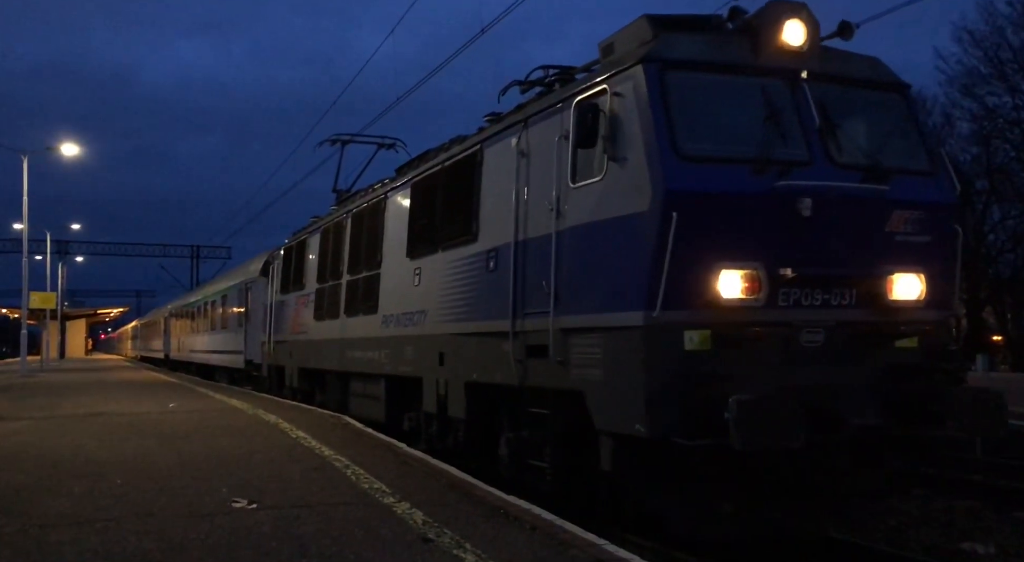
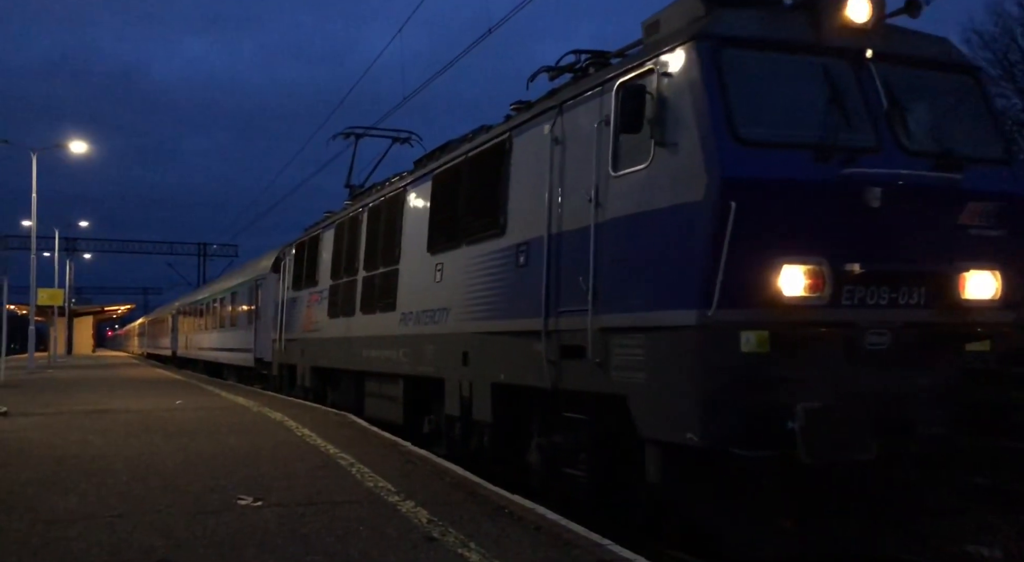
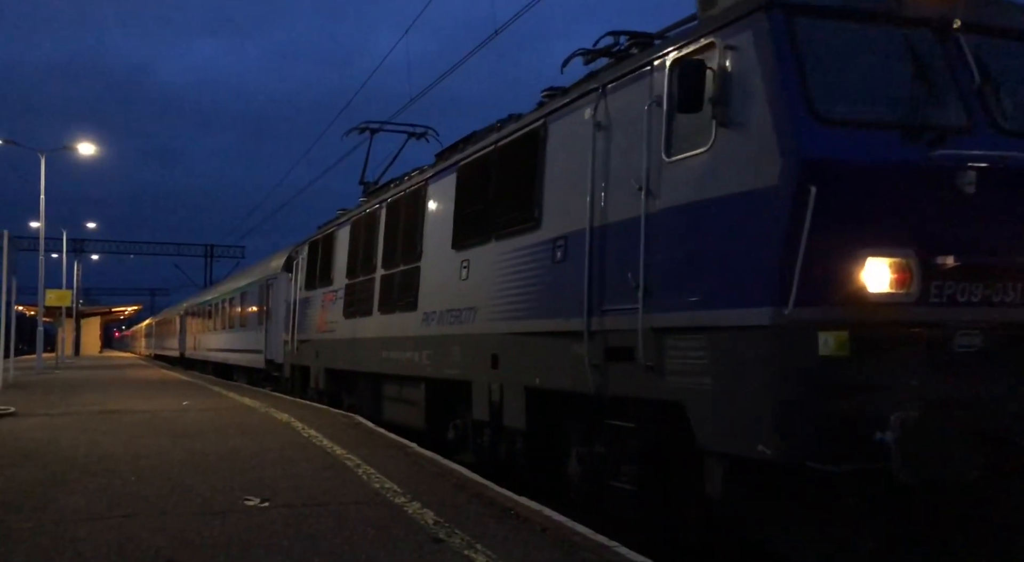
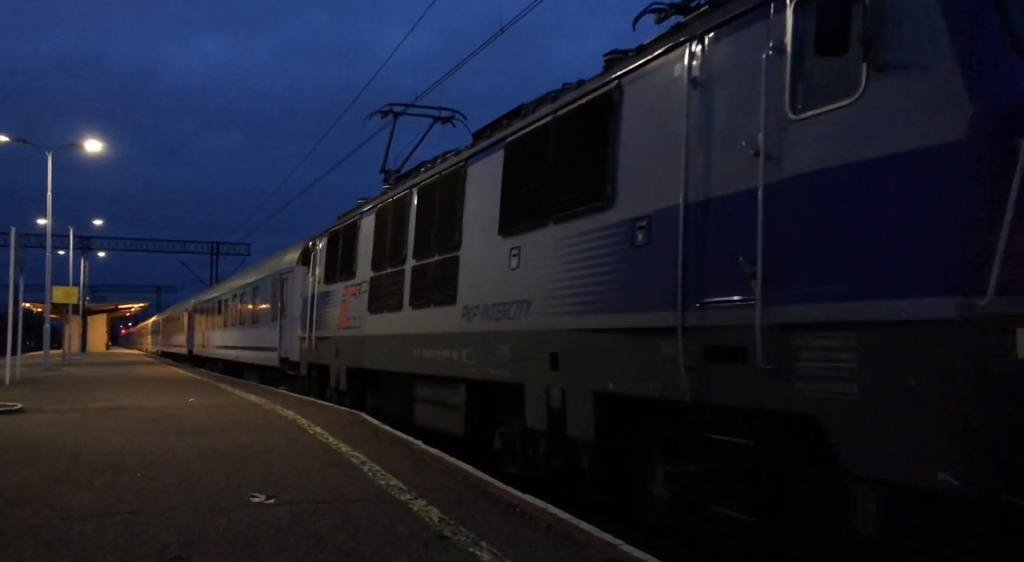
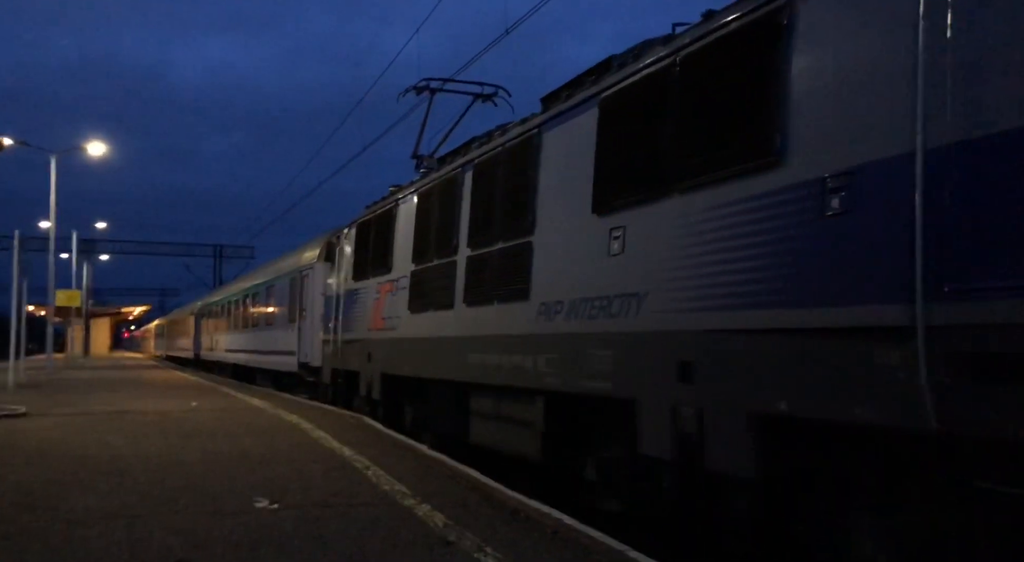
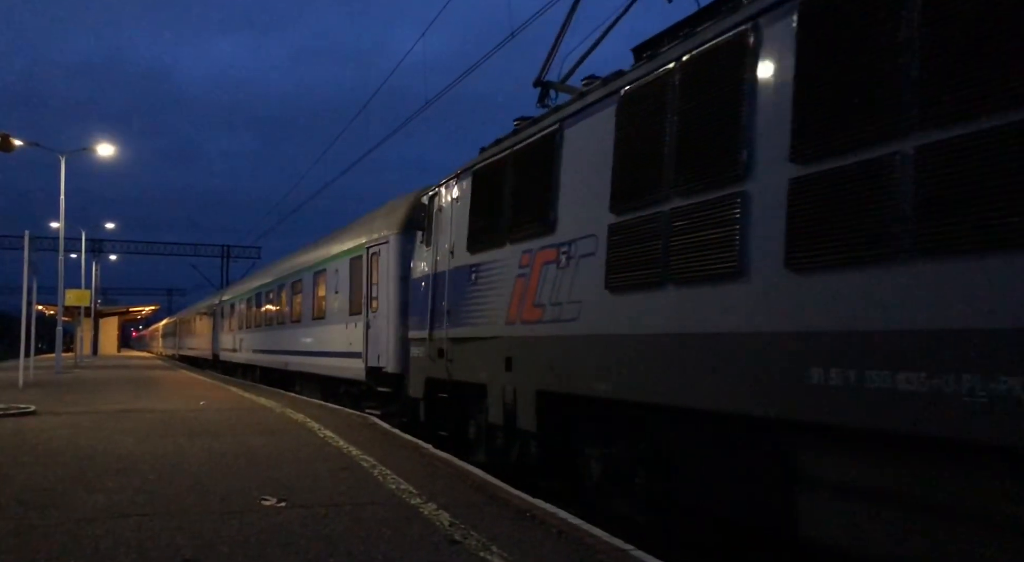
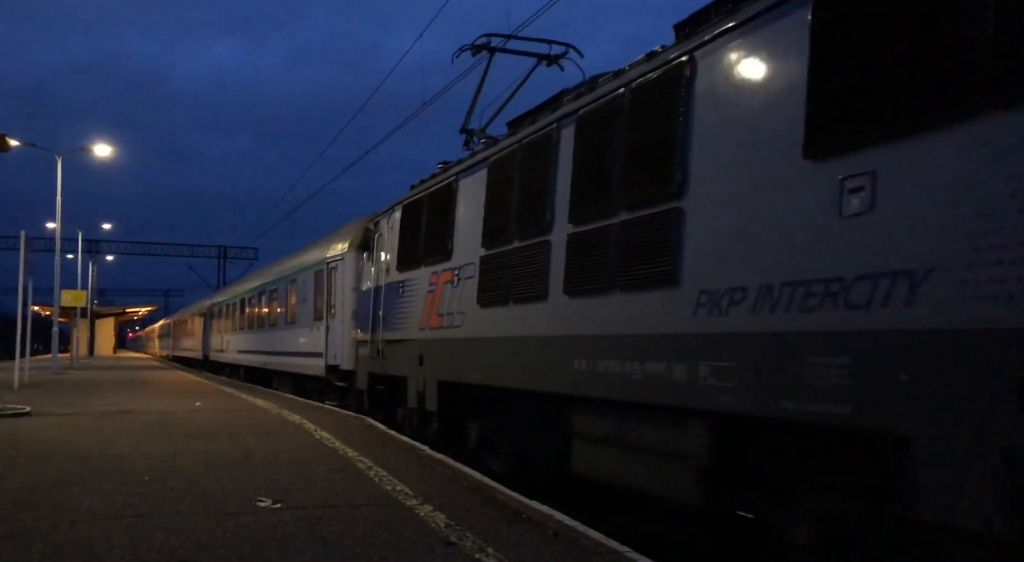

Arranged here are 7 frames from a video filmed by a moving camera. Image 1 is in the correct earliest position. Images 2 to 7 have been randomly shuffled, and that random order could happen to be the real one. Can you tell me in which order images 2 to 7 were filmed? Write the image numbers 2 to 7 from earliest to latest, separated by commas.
2, 3, 4, 5, 7, 6
